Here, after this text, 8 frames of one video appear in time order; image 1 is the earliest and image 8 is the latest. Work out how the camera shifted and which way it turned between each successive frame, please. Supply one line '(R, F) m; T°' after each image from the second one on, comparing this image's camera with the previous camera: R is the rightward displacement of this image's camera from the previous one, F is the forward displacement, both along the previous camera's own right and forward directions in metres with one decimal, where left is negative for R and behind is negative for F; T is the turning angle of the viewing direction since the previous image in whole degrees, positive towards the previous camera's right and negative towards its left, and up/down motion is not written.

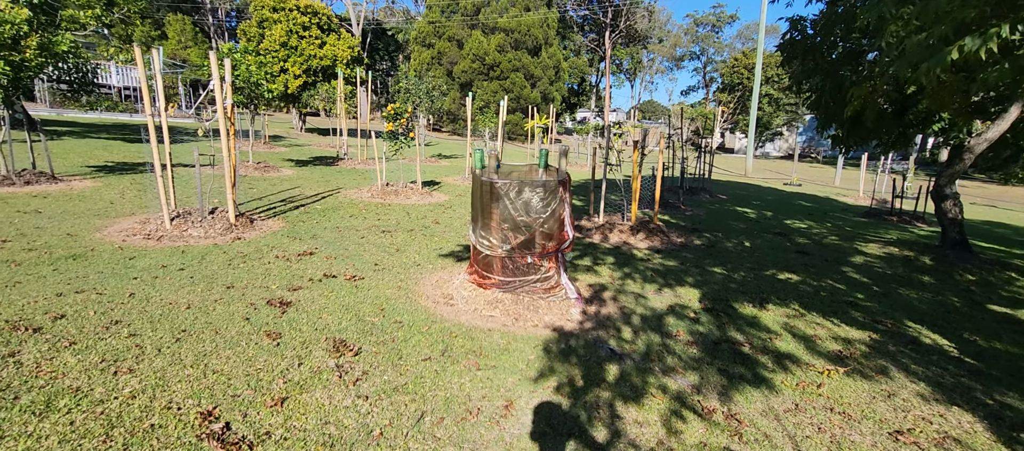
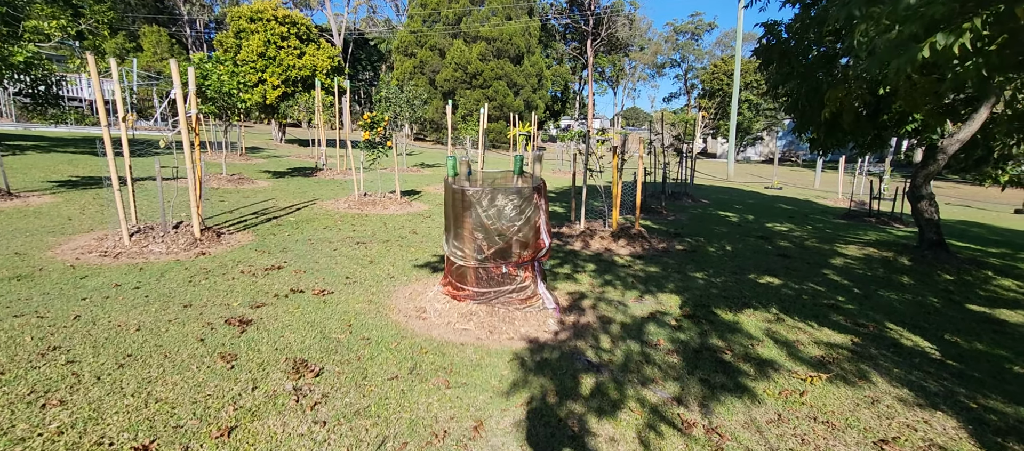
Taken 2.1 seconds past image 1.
(+0.1, +0.2) m; +2°
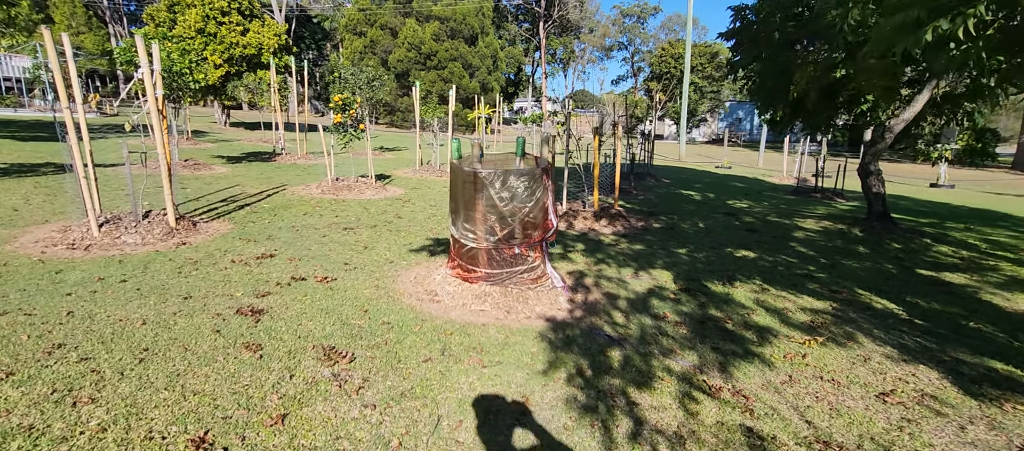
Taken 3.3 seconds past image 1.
(-0.6, 0.0) m; +6°
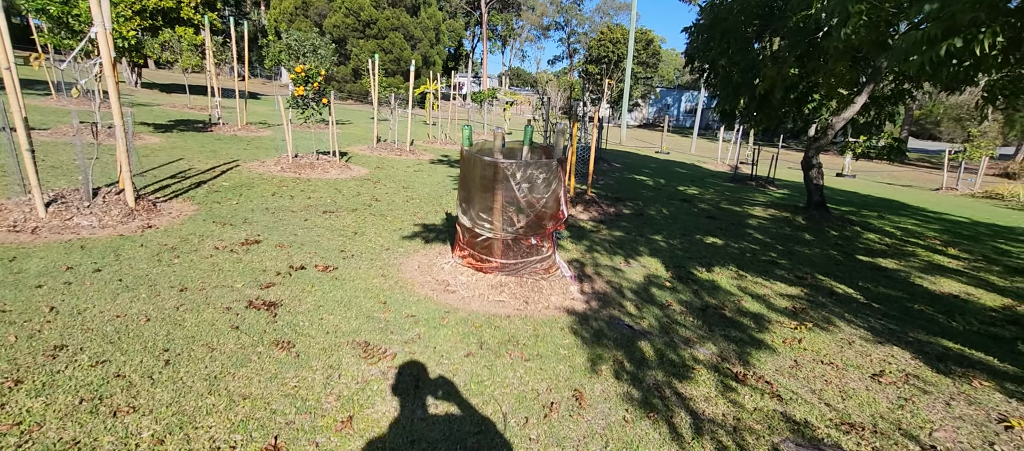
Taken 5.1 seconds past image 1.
(-0.8, +0.1) m; +8°
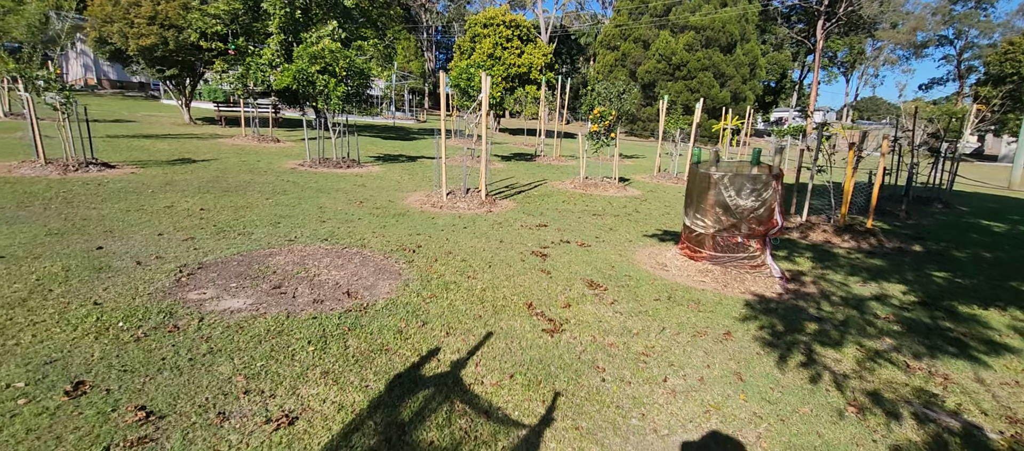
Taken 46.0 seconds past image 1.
(+0.8, +0.1) m; -11°
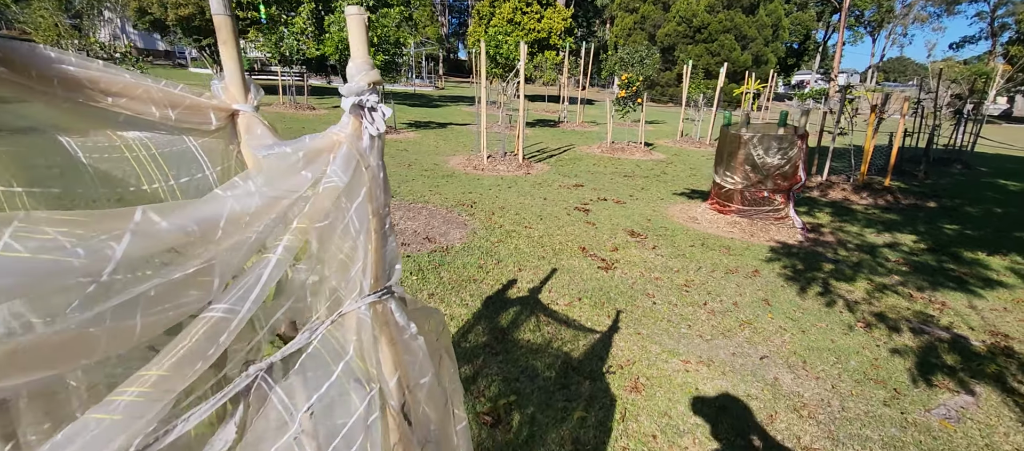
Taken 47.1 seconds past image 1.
(-0.4, -0.5) m; -2°
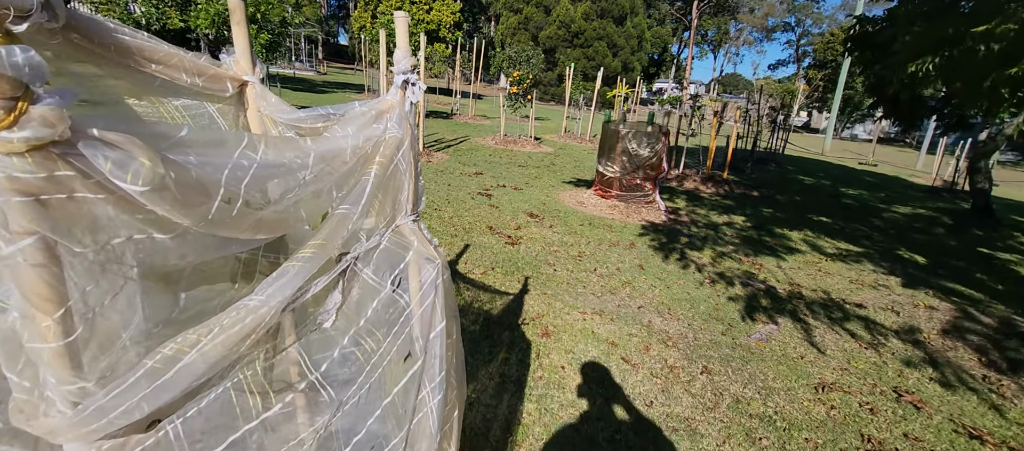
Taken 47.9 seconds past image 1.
(-0.3, -0.4) m; +14°
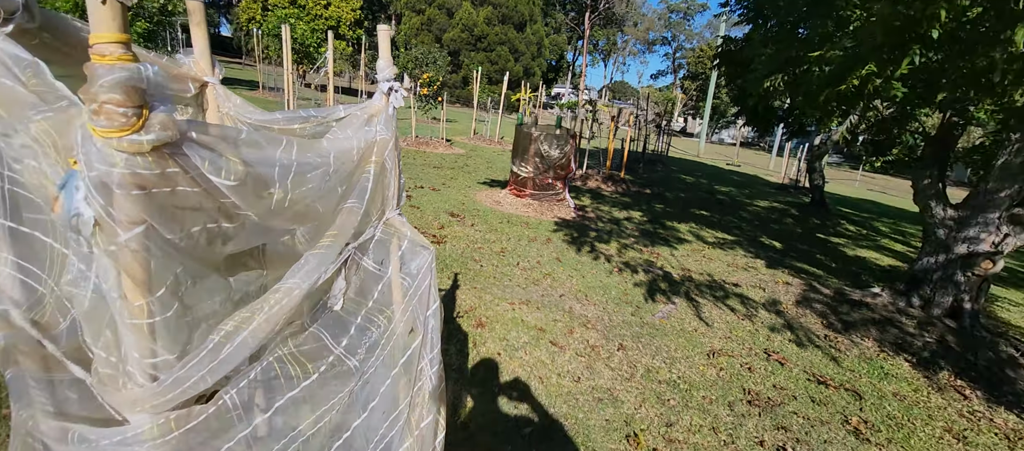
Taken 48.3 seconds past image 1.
(-0.2, -0.2) m; +12°
